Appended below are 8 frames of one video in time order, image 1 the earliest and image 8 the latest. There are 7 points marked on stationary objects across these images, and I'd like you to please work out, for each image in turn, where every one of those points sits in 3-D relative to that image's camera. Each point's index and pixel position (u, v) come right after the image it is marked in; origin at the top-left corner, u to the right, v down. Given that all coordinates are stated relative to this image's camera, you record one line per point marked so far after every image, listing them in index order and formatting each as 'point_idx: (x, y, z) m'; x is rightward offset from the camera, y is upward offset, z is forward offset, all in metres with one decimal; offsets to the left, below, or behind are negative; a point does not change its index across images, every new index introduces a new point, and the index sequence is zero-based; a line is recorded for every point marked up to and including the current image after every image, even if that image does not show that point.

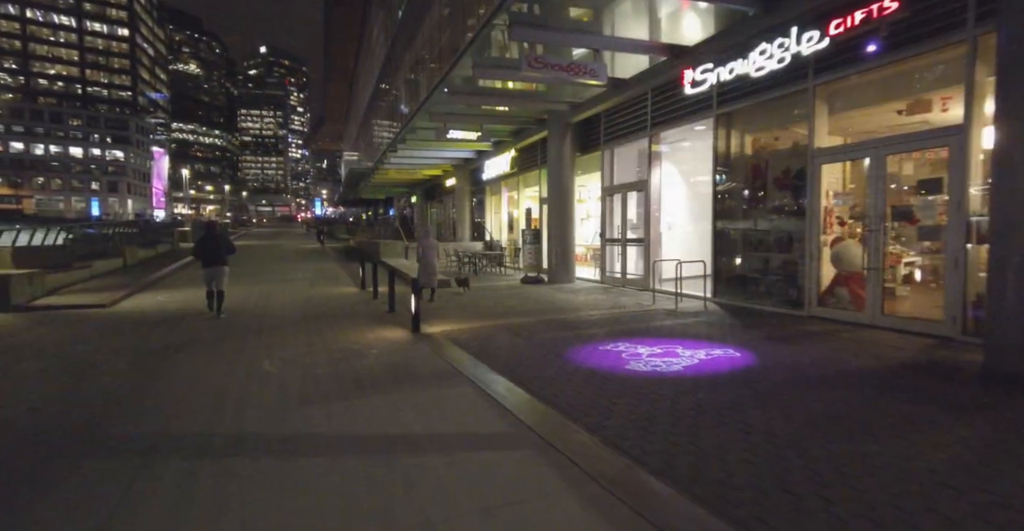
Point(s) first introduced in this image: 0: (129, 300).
0: (-9.5, -0.9, +12.2) m
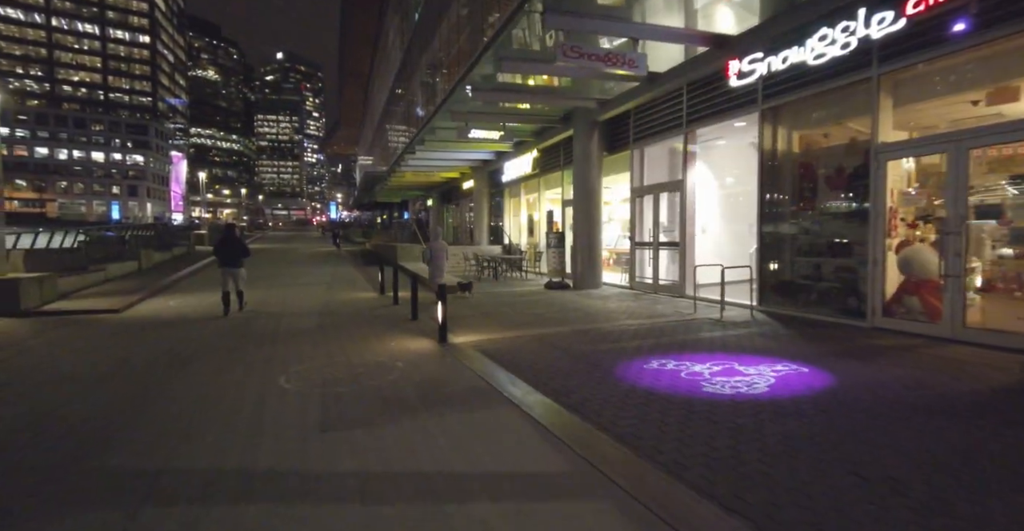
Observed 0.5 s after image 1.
0: (-8.8, -0.9, +11.8) m
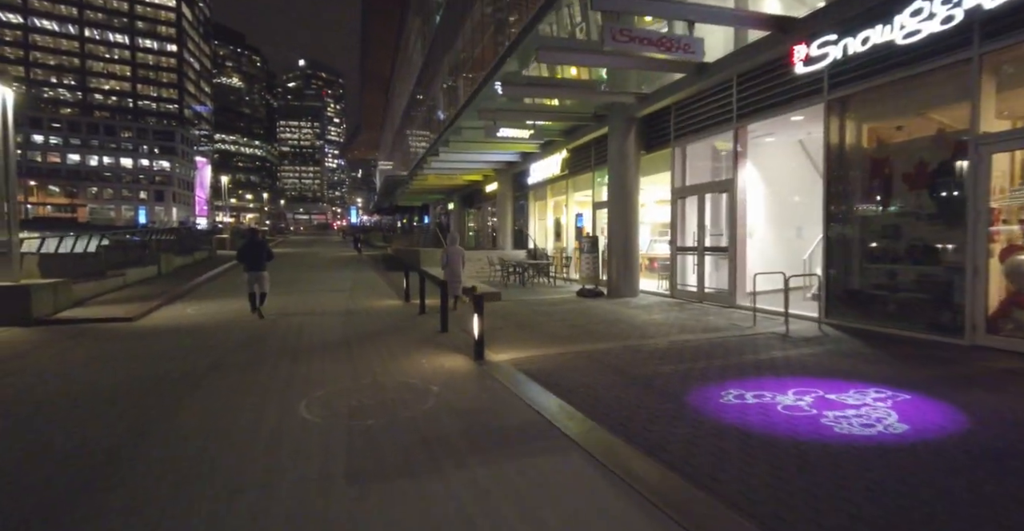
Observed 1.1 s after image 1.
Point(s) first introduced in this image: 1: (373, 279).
0: (-8.1, -1.1, +11.3) m
1: (-5.0, -0.5, +17.7) m
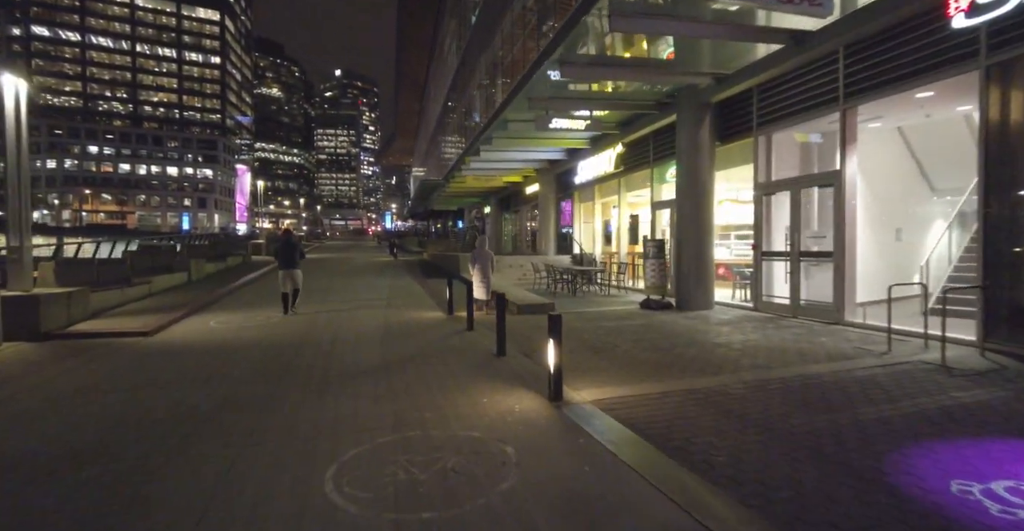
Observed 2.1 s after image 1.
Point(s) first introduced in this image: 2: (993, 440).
0: (-6.9, -1.2, +10.3) m
1: (-3.4, -0.7, +16.4) m
2: (+3.7, -1.4, +3.8) m
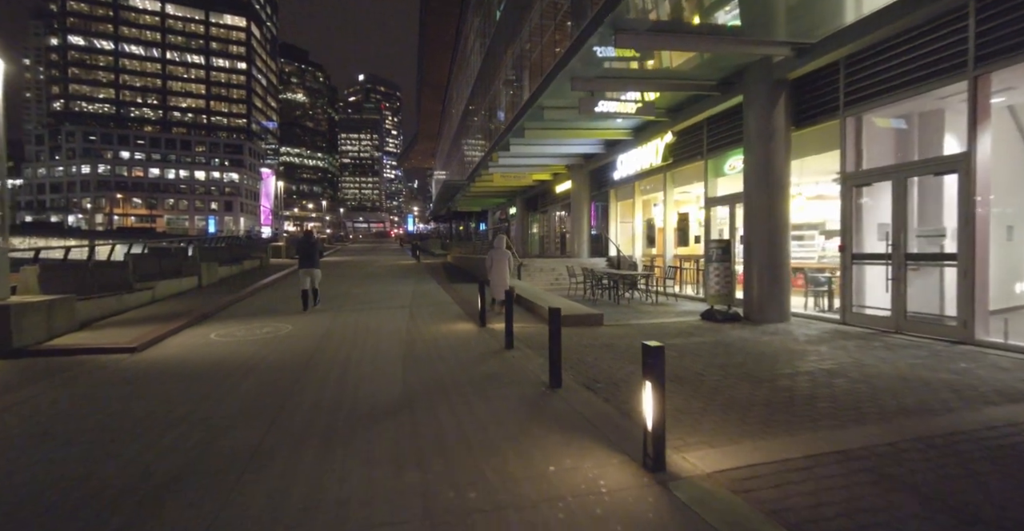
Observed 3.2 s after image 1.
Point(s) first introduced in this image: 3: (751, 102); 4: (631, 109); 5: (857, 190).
0: (-6.1, -1.3, +9.0) m
1: (-2.3, -0.9, +15.0) m
2: (+4.2, -1.4, +2.1) m
3: (+4.9, +3.4, +10.3) m
4: (+2.9, +3.8, +11.8) m
5: (+6.5, +1.4, +9.3) m
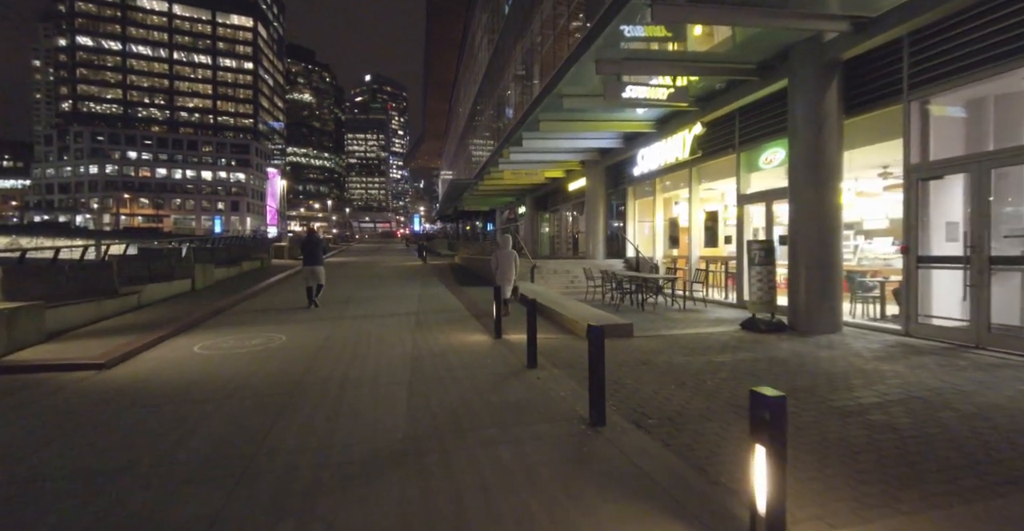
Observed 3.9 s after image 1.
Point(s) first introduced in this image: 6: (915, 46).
0: (-5.8, -1.4, +8.1) m
1: (-2.0, -0.9, +14.0) m
2: (+4.5, -1.5, +1.0) m
3: (+5.3, +3.3, +9.2) m
4: (+3.3, +3.7, +10.8) m
5: (+6.8, +1.4, +8.2) m
6: (+6.6, +3.6, +8.1) m
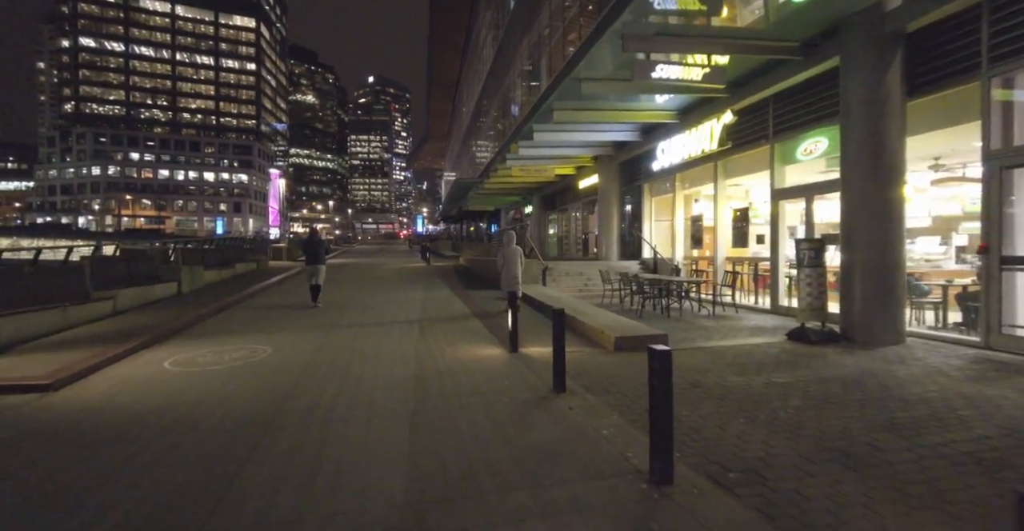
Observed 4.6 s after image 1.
0: (-5.6, -1.4, +7.0) m
1: (-1.7, -1.0, +13.0) m
2: (+4.7, -1.5, -0.1) m
3: (+5.5, +3.3, +8.1) m
4: (+3.5, +3.7, +9.7) m
5: (+7.1, +1.3, +7.1) m
6: (+6.8, +3.6, +7.0) m
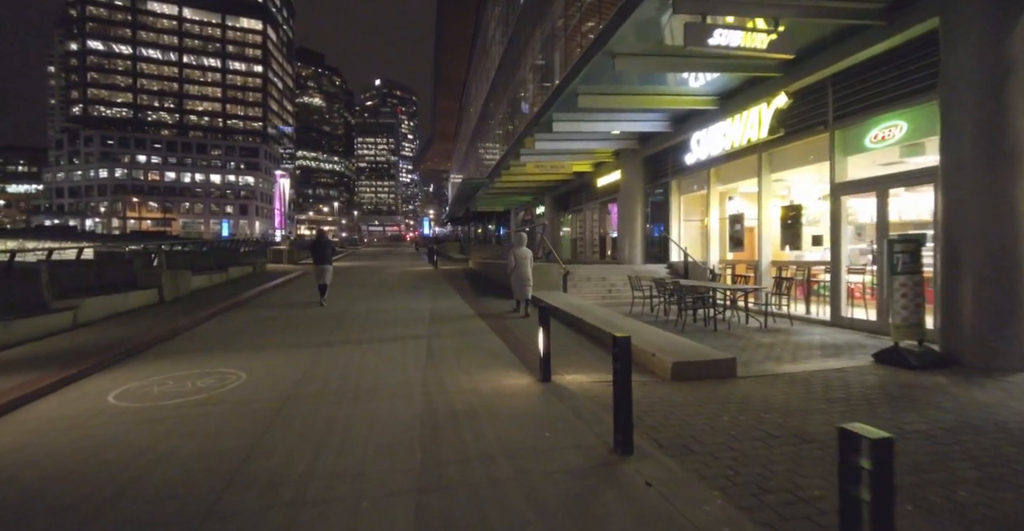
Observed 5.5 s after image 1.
0: (-5.2, -1.5, +5.6) m
1: (-1.2, -1.1, +11.5) m
2: (+5.0, -1.5, -1.6) m
3: (+5.9, +3.2, +6.6) m
4: (+3.9, +3.6, +8.2) m
5: (+7.4, +1.2, +5.5) m
6: (+7.2, +3.5, +5.5) m
